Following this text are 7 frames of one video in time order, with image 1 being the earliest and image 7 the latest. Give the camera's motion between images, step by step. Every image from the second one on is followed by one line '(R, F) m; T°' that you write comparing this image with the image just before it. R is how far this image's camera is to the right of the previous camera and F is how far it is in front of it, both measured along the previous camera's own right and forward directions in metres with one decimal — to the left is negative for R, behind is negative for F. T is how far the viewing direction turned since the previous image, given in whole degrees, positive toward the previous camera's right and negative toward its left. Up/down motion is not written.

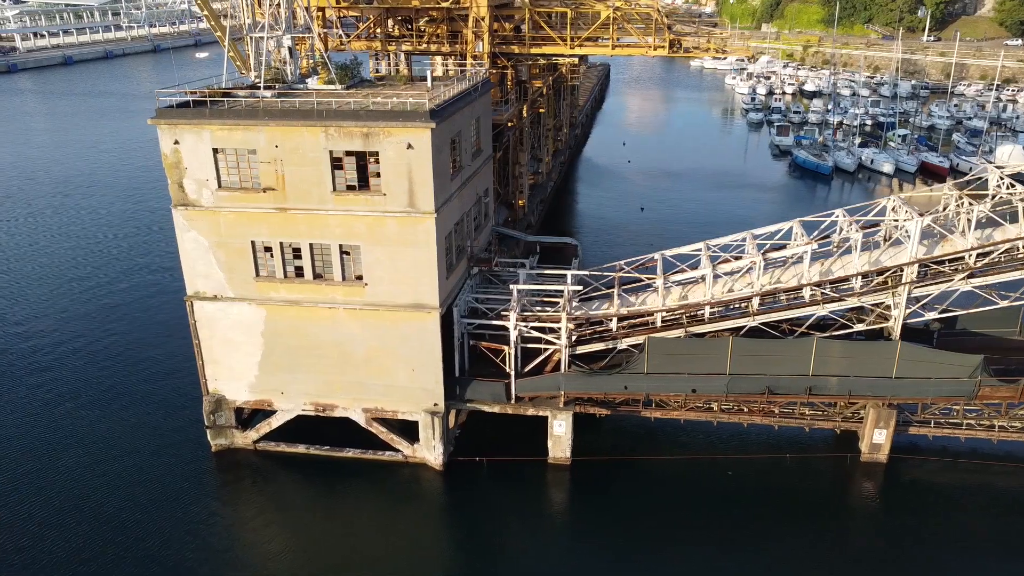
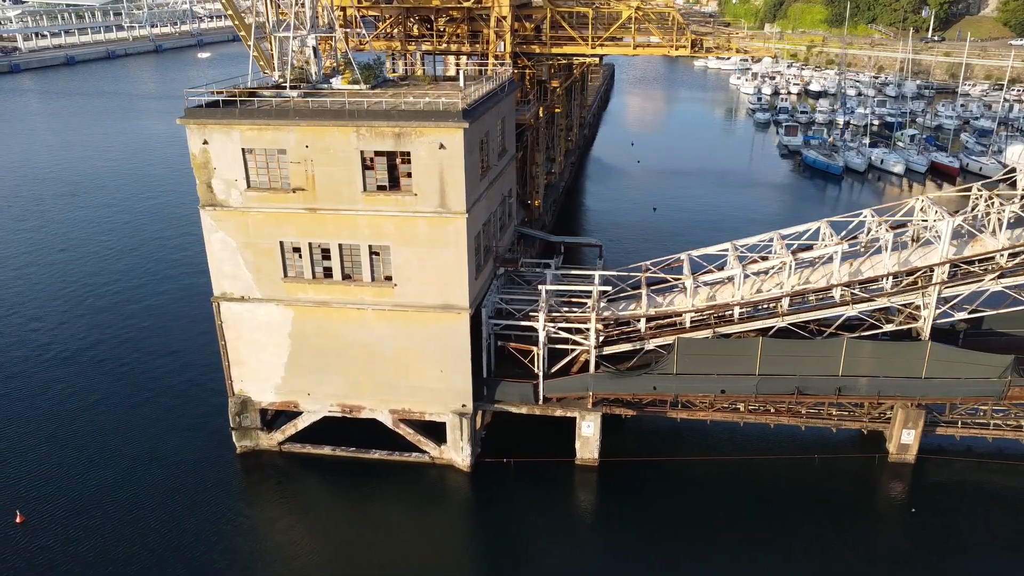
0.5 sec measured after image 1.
(-1.4, +0.2) m; 0°
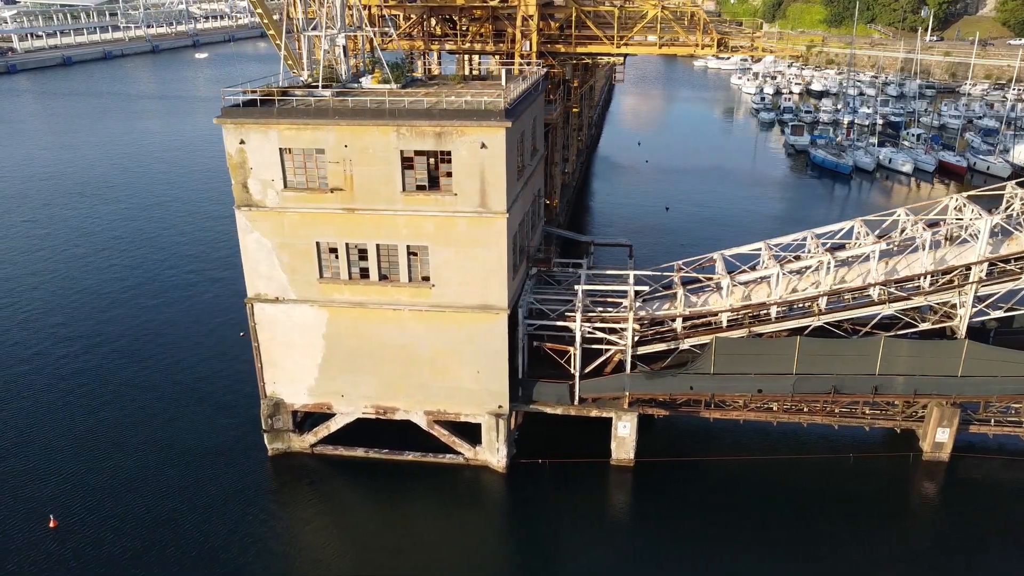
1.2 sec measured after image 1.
(-2.0, +0.2) m; +1°
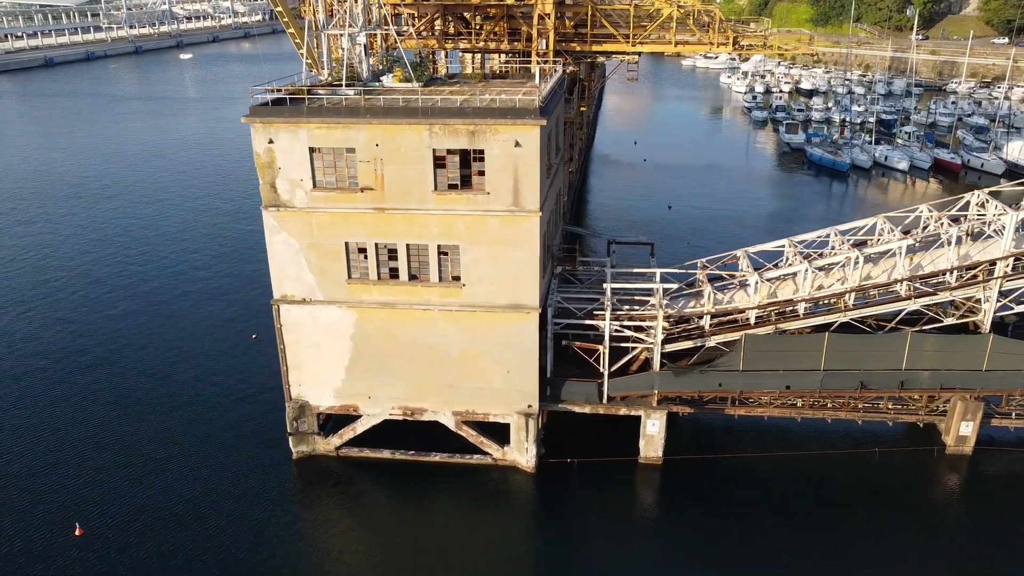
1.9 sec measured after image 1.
(-2.1, +0.2) m; +1°
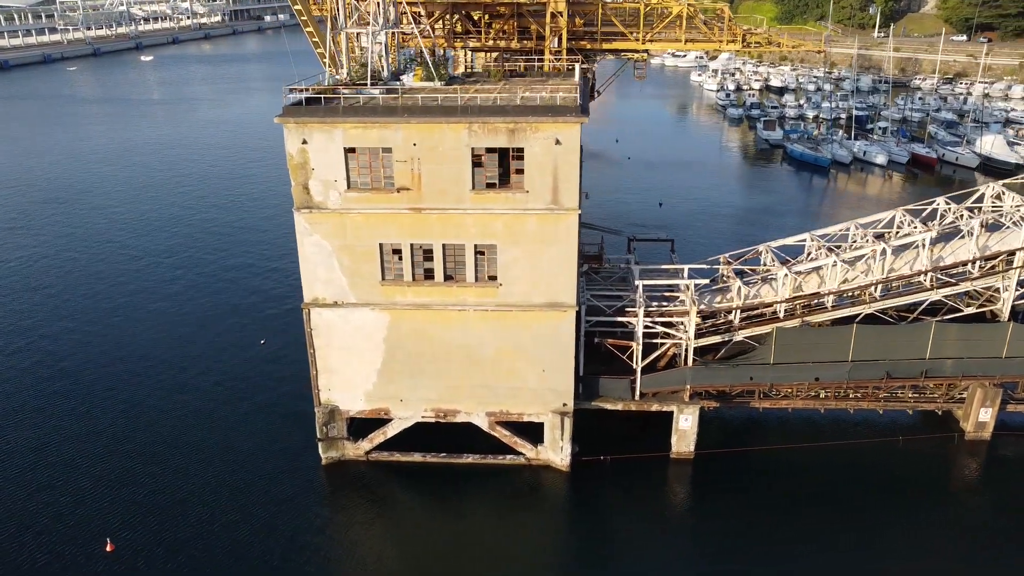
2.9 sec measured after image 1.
(-3.2, +0.2) m; +3°
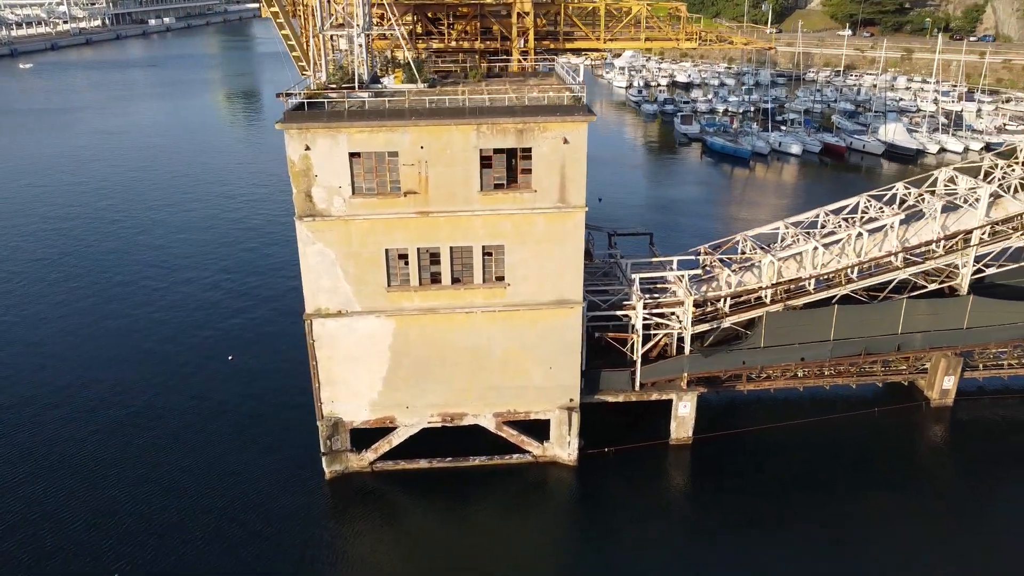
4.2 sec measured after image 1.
(-4.5, +0.2) m; +7°
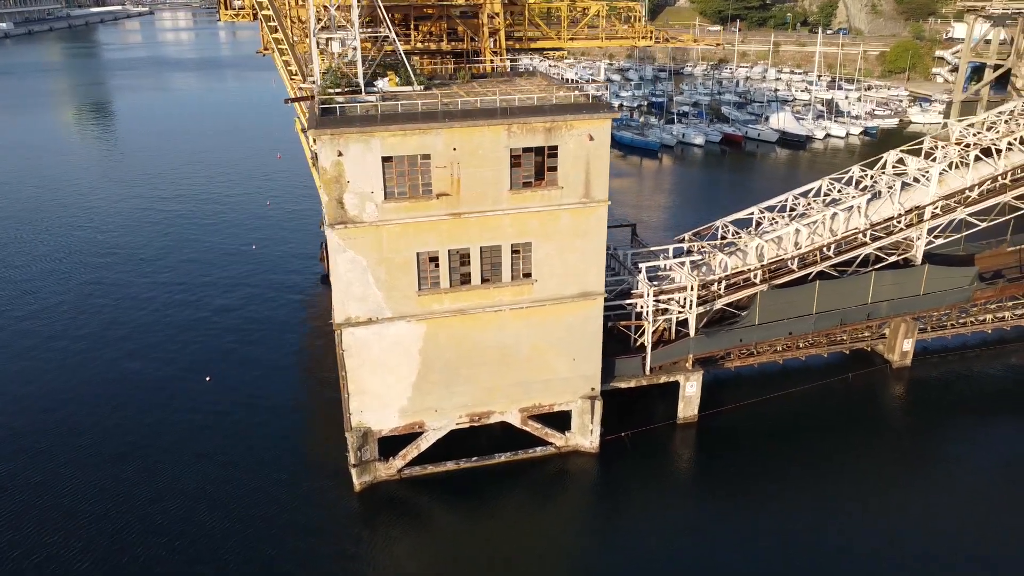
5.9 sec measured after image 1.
(-6.6, 0.0) m; +9°
